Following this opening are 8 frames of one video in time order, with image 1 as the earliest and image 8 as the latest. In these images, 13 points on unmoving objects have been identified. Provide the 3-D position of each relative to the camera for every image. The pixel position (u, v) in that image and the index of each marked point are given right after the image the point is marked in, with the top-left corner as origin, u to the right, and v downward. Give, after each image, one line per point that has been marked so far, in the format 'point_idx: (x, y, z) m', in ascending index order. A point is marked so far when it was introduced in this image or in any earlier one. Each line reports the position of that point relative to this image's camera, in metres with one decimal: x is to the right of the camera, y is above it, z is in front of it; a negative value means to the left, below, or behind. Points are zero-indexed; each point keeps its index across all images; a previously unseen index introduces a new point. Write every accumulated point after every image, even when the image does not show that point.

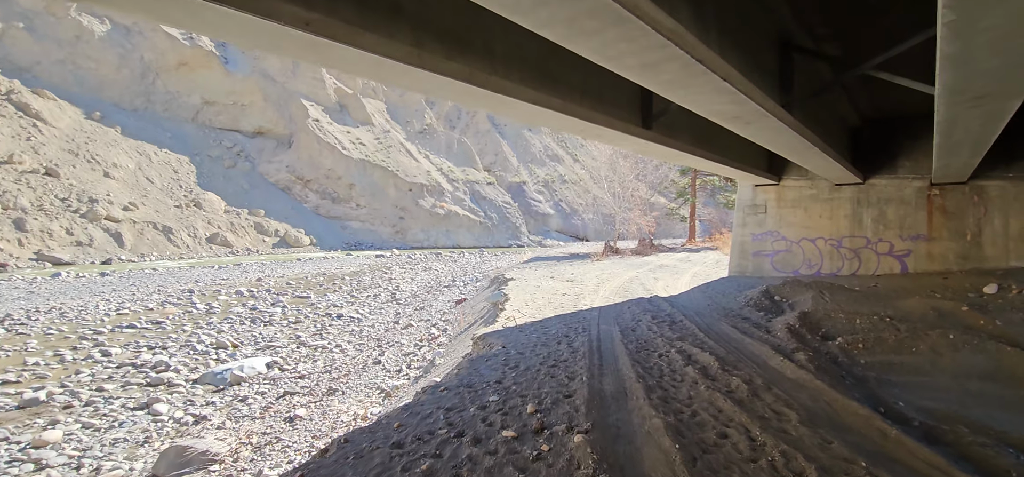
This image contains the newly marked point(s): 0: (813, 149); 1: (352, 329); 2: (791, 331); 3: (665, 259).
0: (+4.3, +1.2, +7.2) m
1: (-4.5, -2.5, +14.2) m
2: (+3.2, -1.1, +5.9) m
3: (+5.8, -0.8, +19.1) m
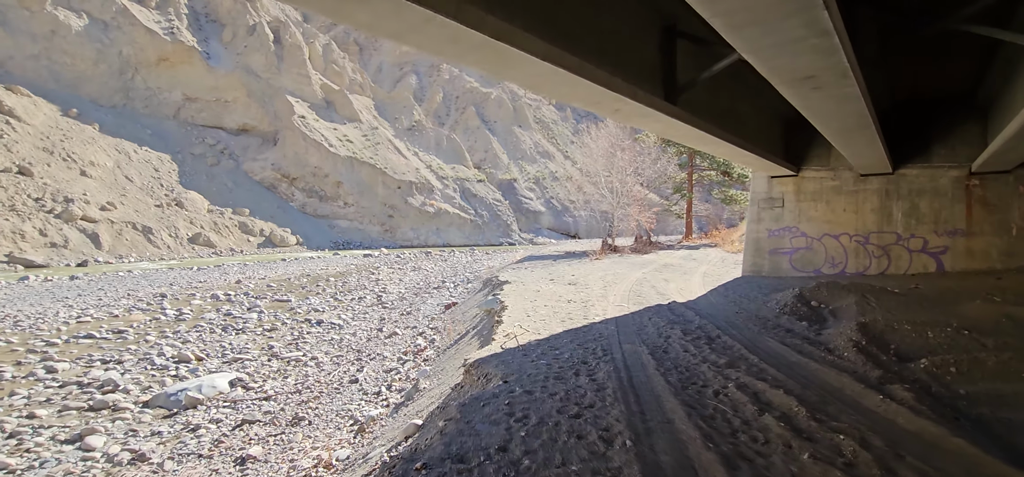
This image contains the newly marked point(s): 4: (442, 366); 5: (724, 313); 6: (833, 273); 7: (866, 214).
0: (+4.2, +1.3, +6.1) m
1: (-4.6, -2.5, +12.9) m
2: (+3.3, -1.0, +4.7) m
3: (+5.5, -0.7, +18.0) m
4: (-1.0, -1.7, +6.9) m
5: (+2.9, -1.0, +7.0) m
6: (+7.0, -0.8, +11.1) m
7: (+7.5, +0.5, +10.7) m
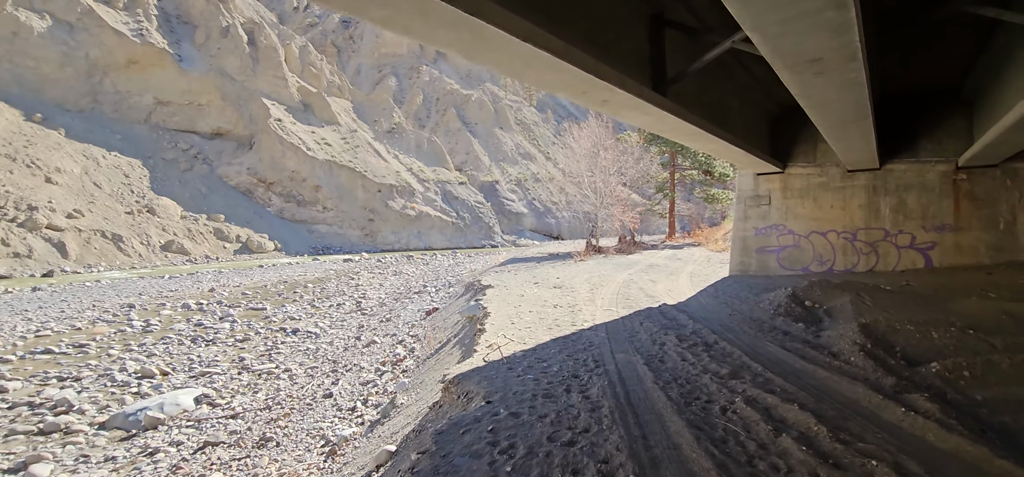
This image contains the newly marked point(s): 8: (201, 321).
0: (+4.0, +1.3, +5.9) m
1: (-5.0, -2.7, +12.3) m
2: (+3.1, -1.0, +4.5) m
3: (+4.9, -0.7, +17.8) m
4: (-1.2, -1.8, +6.5) m
5: (+2.7, -1.0, +6.7) m
6: (+6.7, -0.7, +10.9) m
7: (+7.1, +0.6, +10.6) m
8: (-10.2, -2.7, +16.6) m
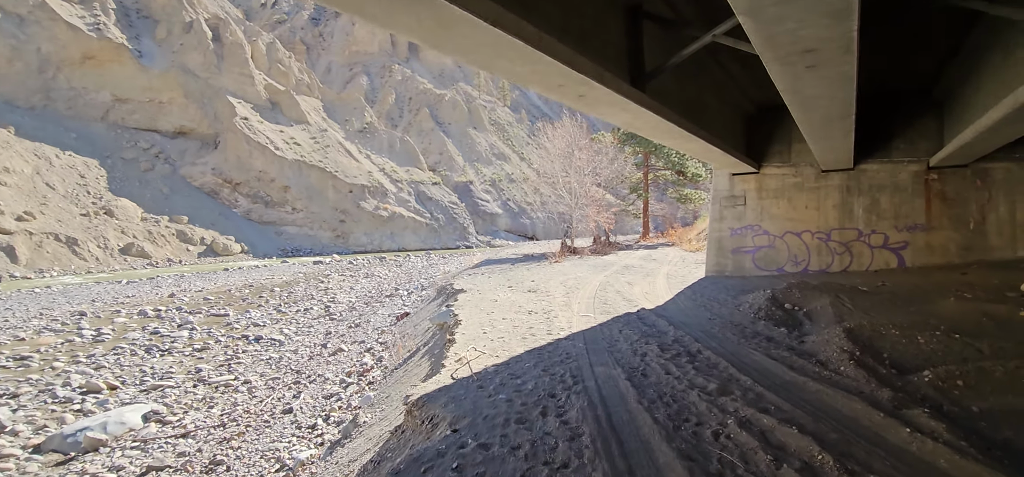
0: (+3.7, +1.3, +5.7) m
1: (-5.6, -2.7, +11.7) m
2: (+2.9, -1.0, +4.2) m
3: (+4.0, -0.7, +17.7) m
4: (-1.5, -1.8, +6.1) m
5: (+2.4, -1.0, +6.4) m
6: (+6.1, -0.7, +10.9) m
7: (+6.6, +0.6, +10.5) m
8: (-11.0, -2.8, +15.7) m
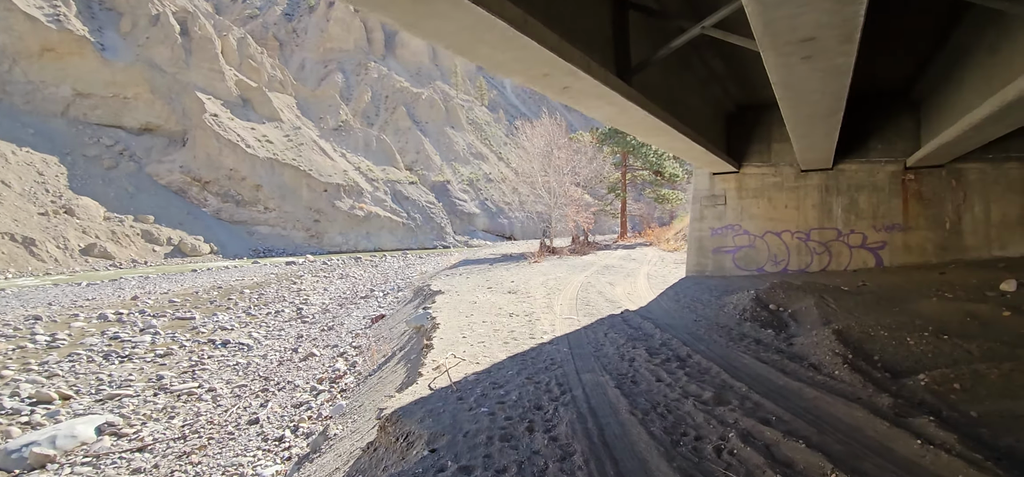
0: (+3.5, +1.3, +5.6) m
1: (-6.1, -2.7, +11.2) m
2: (+2.7, -1.0, +4.1) m
3: (+3.3, -0.7, +17.6) m
4: (-1.7, -1.8, +5.7) m
5: (+2.1, -1.0, +6.3) m
6: (+5.7, -0.7, +10.9) m
7: (+6.1, +0.6, +10.6) m
8: (-11.6, -2.8, +14.9) m
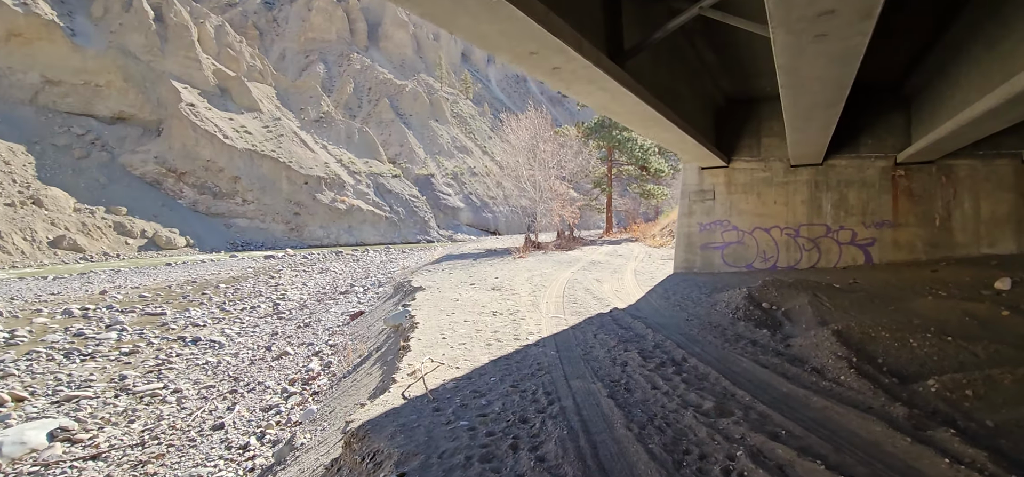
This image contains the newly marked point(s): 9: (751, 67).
0: (+3.3, +1.4, +5.3) m
1: (-6.4, -2.6, +10.7) m
2: (+2.6, -1.0, +3.8) m
3: (+2.7, -0.5, +17.3) m
4: (-1.9, -1.8, +5.3) m
5: (+1.9, -1.0, +6.0) m
6: (+5.3, -0.6, +10.7) m
7: (+5.8, +0.7, +10.4) m
8: (-12.1, -2.6, +14.2) m
9: (+3.9, +2.8, +8.3) m
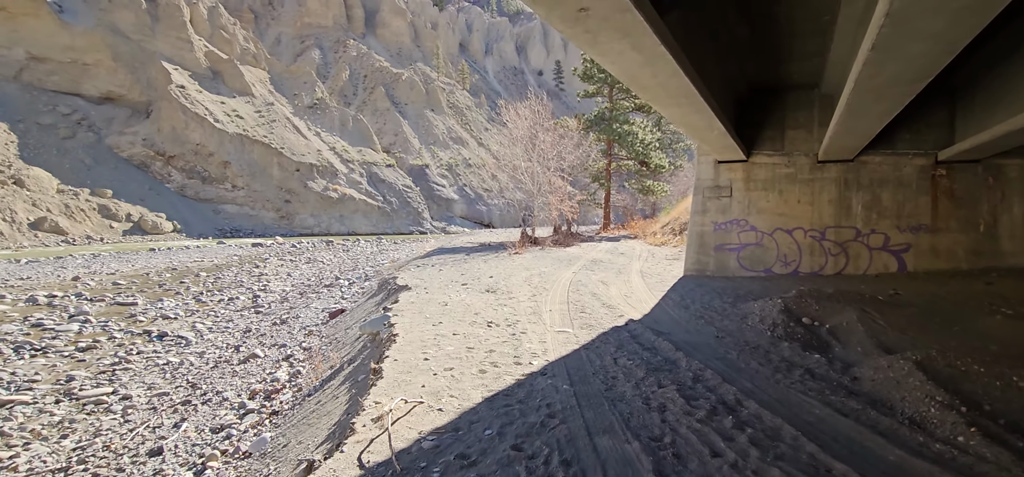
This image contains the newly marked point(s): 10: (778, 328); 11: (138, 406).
0: (+3.4, +1.3, +4.3) m
1: (-6.5, -2.3, +9.6) m
2: (+2.6, -1.1, +2.9) m
3: (+2.6, -0.4, +16.3) m
4: (-1.9, -1.7, +4.3) m
5: (+1.9, -1.0, +5.0) m
6: (+5.3, -0.6, +9.8) m
7: (+5.8, +0.6, +9.4) m
8: (-12.2, -2.1, +13.1) m
9: (+3.9, +2.8, +7.3) m
10: (+2.9, -1.0, +5.4) m
11: (-5.3, -2.4, +7.2) m
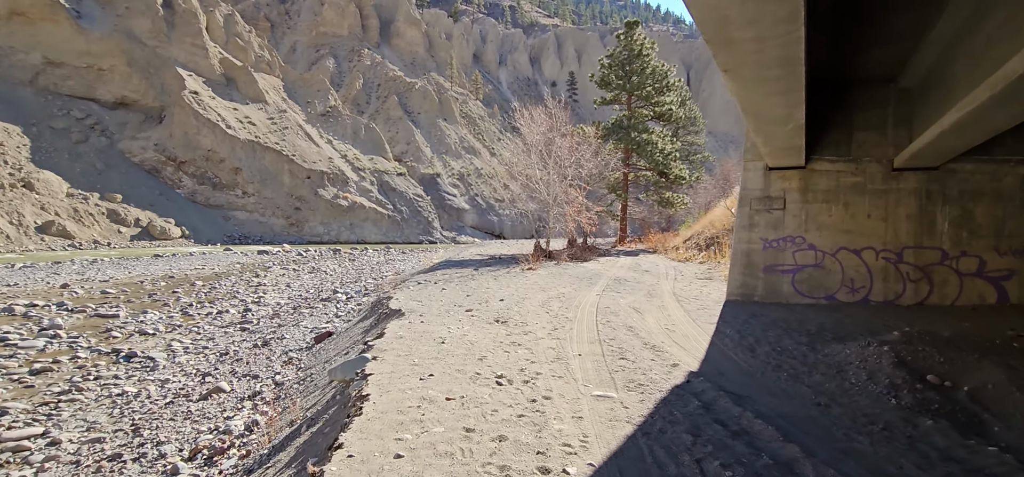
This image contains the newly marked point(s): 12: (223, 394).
0: (+3.5, +1.1, +2.8) m
1: (-6.3, -2.5, +8.2) m
2: (+2.7, -1.2, +1.3) m
3: (+3.0, -0.9, +14.8) m
4: (-1.8, -1.8, +2.9) m
5: (+2.0, -1.2, +3.5) m
6: (+5.5, -1.0, +8.2) m
7: (+6.0, +0.3, +7.9) m
8: (-11.9, -2.3, +11.8) m
9: (+4.2, +2.5, +5.9) m
10: (+3.0, -1.2, +3.9) m
11: (-5.2, -2.5, +5.8) m
12: (-4.1, -2.2, +7.2) m
